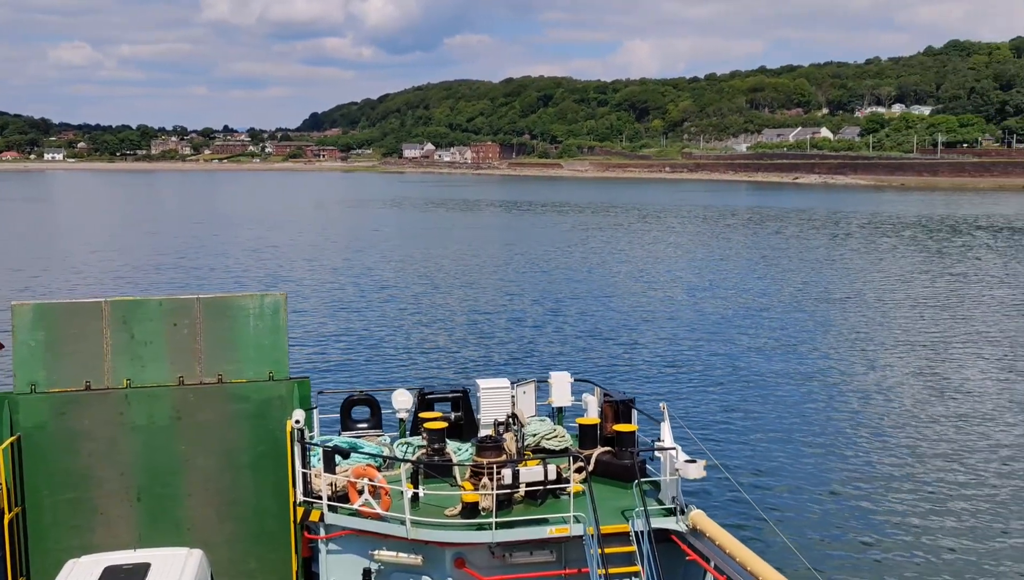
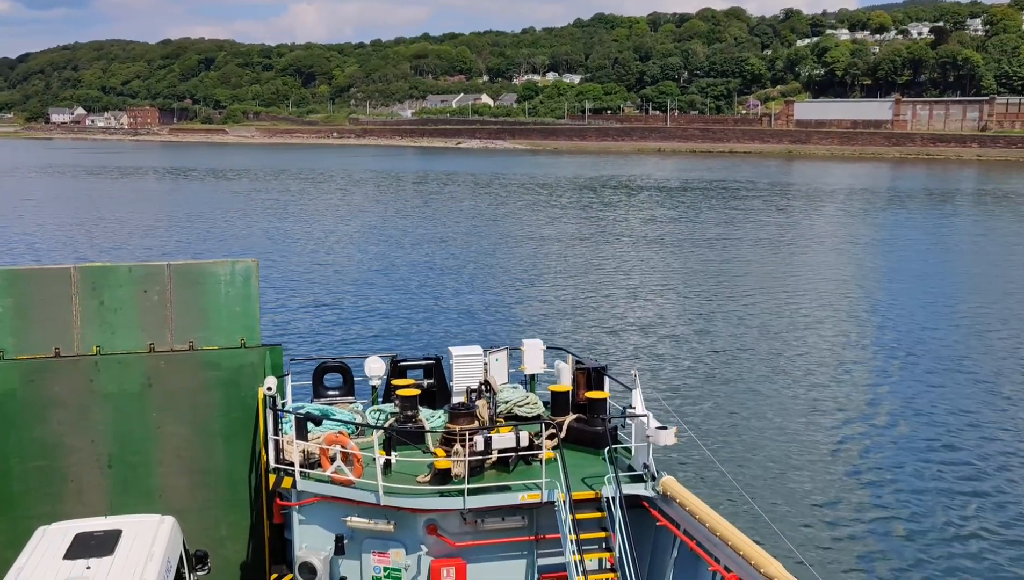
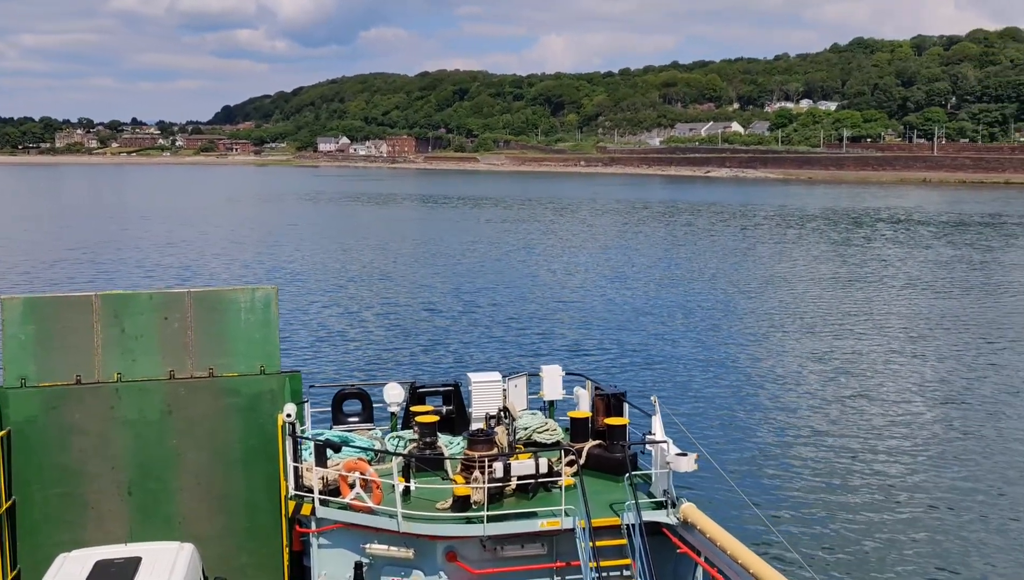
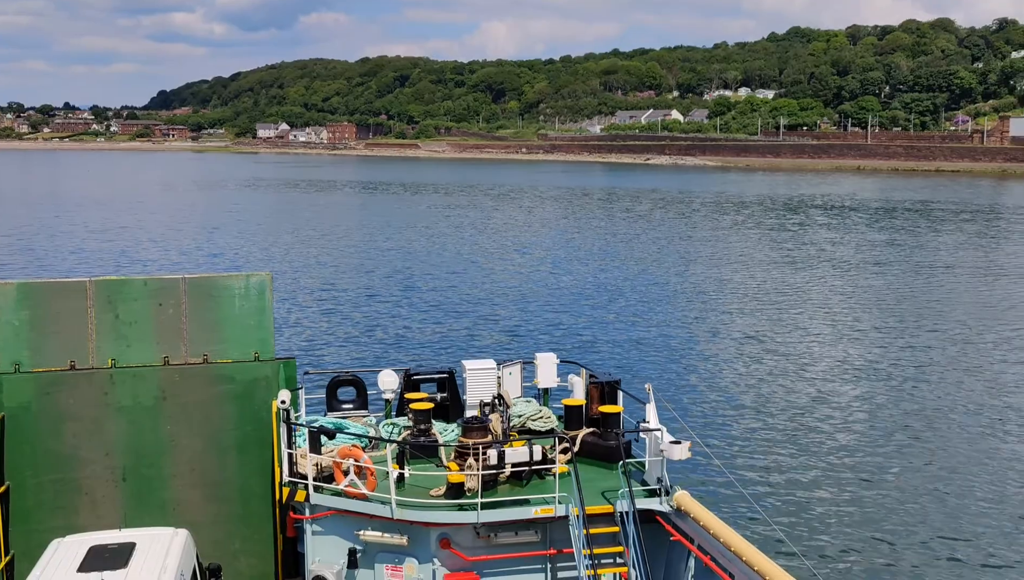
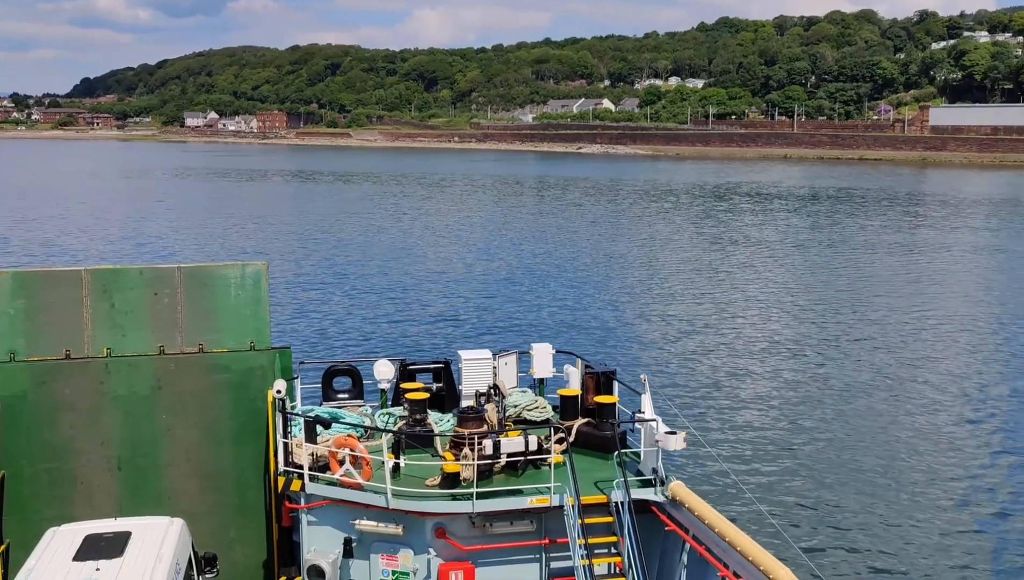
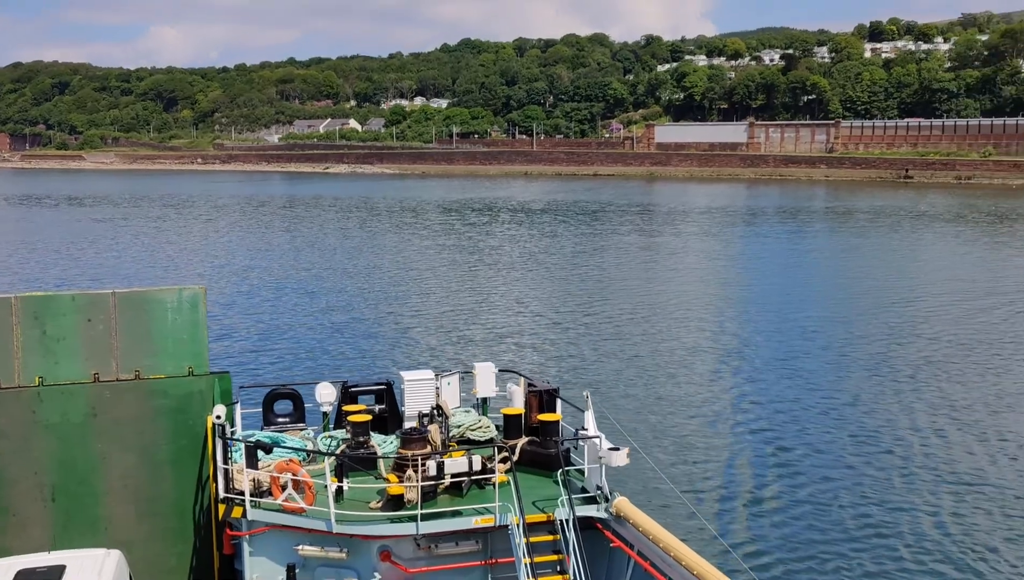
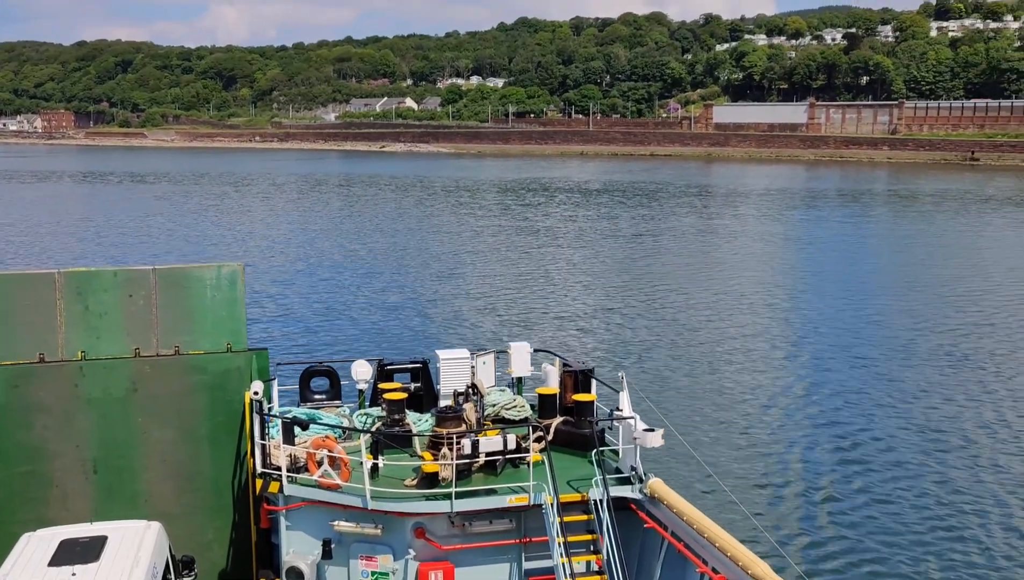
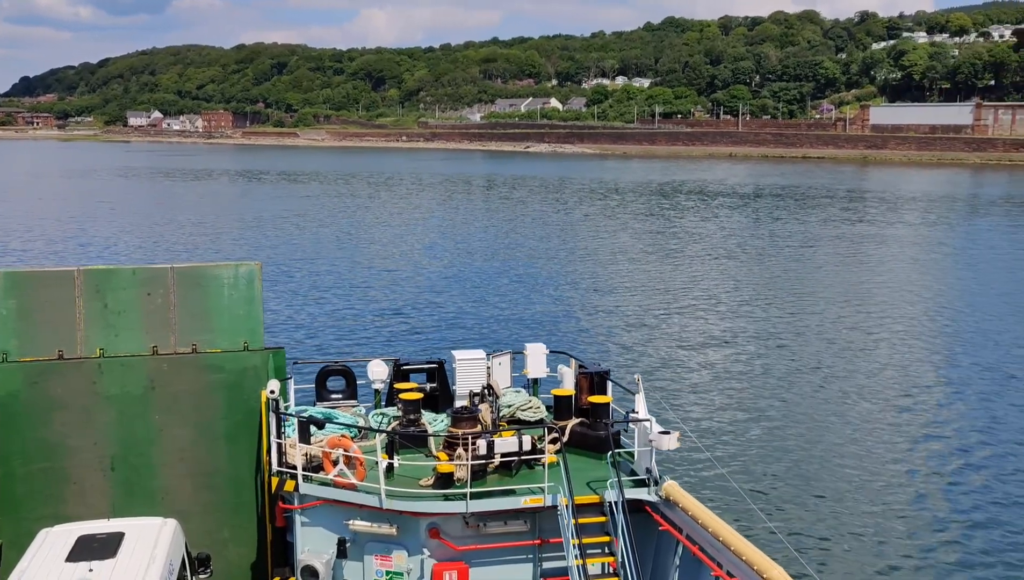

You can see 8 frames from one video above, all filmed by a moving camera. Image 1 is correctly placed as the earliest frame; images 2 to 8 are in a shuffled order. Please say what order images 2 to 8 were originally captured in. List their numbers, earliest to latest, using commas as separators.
3, 4, 5, 8, 2, 7, 6
